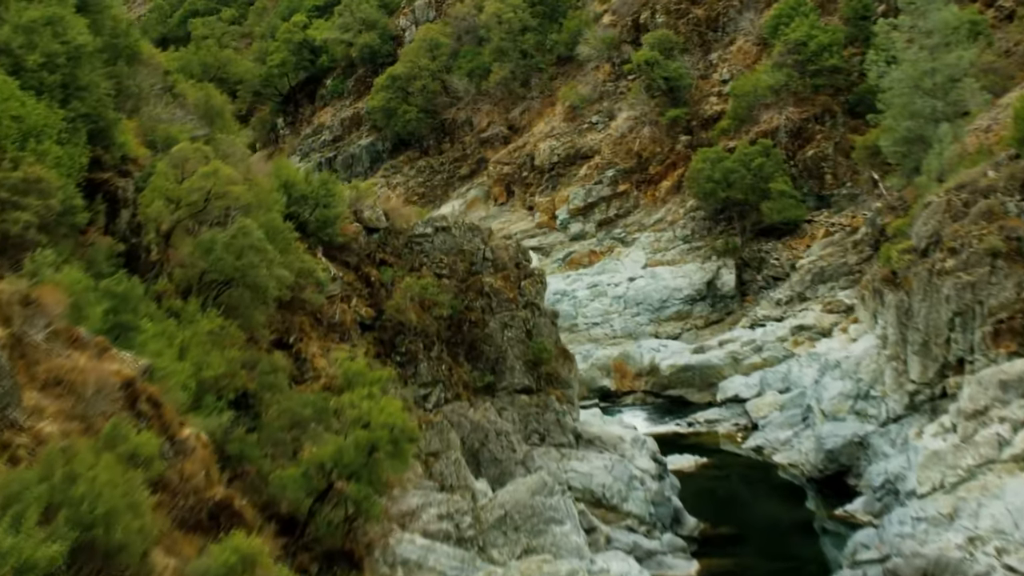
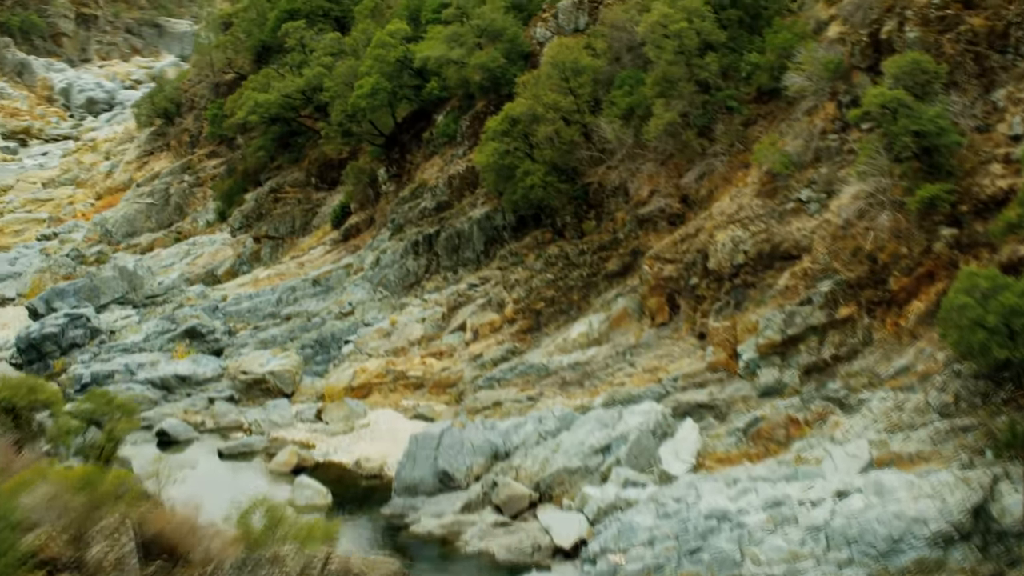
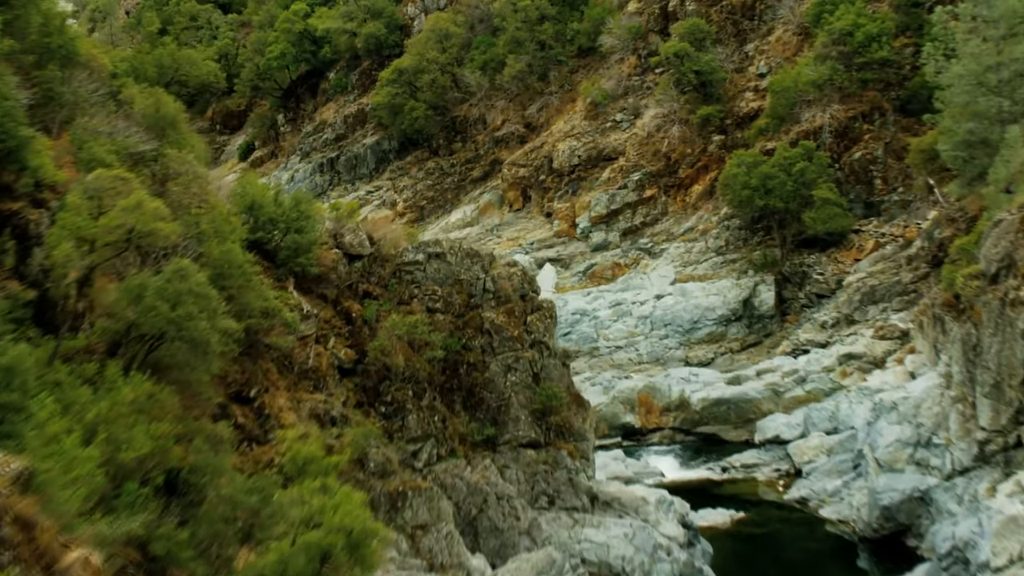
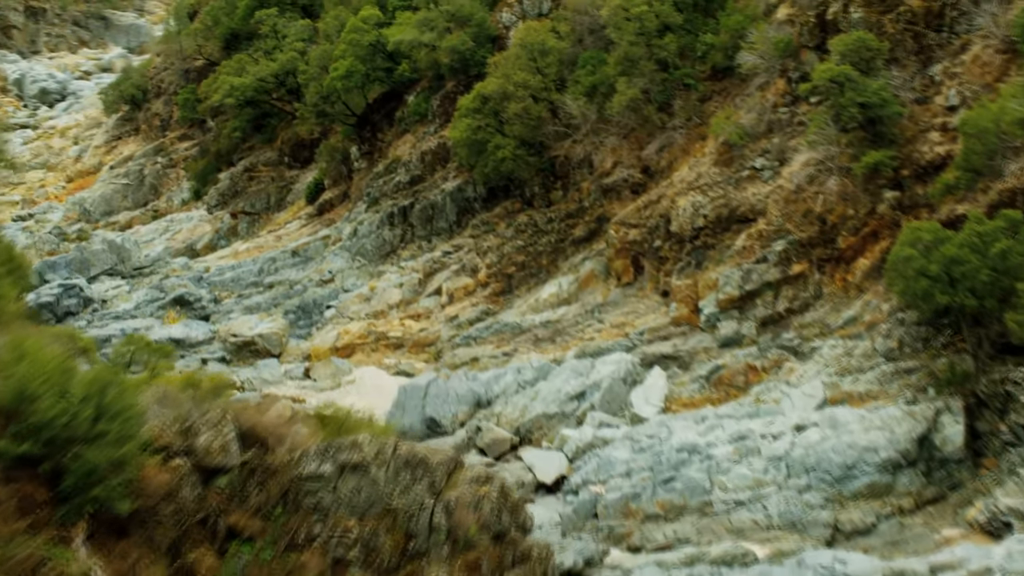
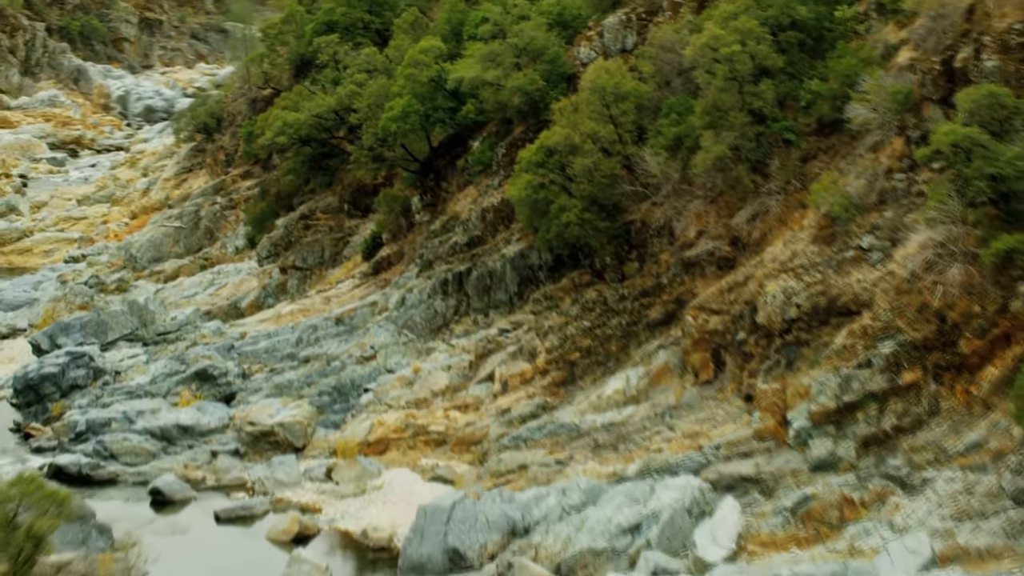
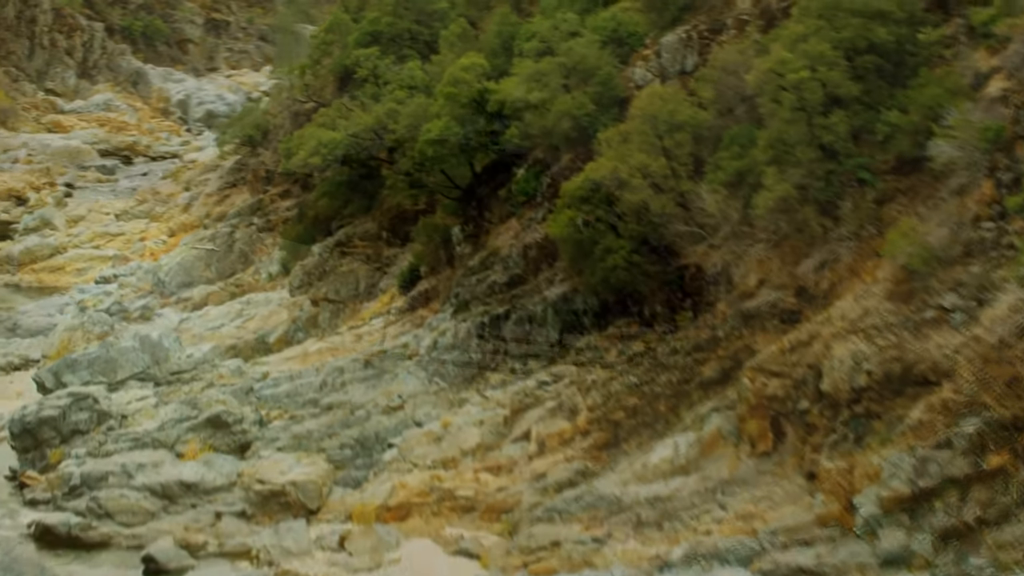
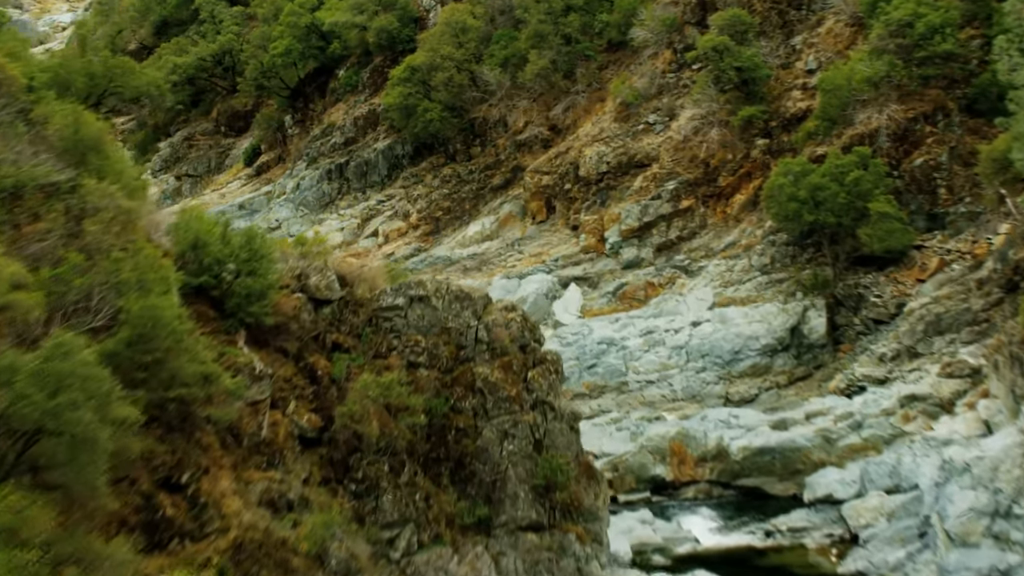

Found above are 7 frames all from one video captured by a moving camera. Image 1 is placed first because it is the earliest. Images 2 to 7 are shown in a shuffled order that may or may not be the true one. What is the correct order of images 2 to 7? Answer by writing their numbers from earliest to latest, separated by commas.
3, 7, 4, 2, 5, 6
